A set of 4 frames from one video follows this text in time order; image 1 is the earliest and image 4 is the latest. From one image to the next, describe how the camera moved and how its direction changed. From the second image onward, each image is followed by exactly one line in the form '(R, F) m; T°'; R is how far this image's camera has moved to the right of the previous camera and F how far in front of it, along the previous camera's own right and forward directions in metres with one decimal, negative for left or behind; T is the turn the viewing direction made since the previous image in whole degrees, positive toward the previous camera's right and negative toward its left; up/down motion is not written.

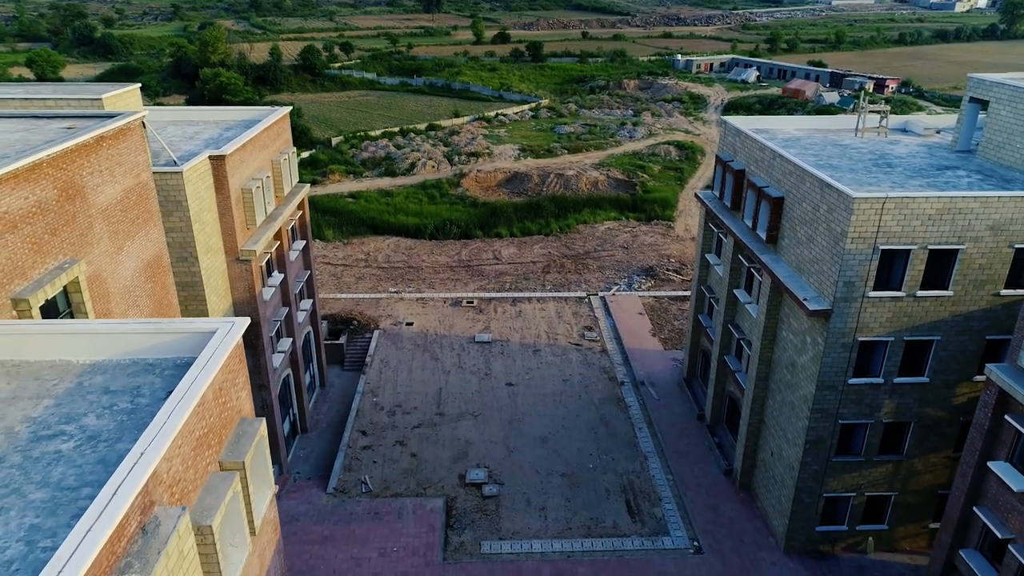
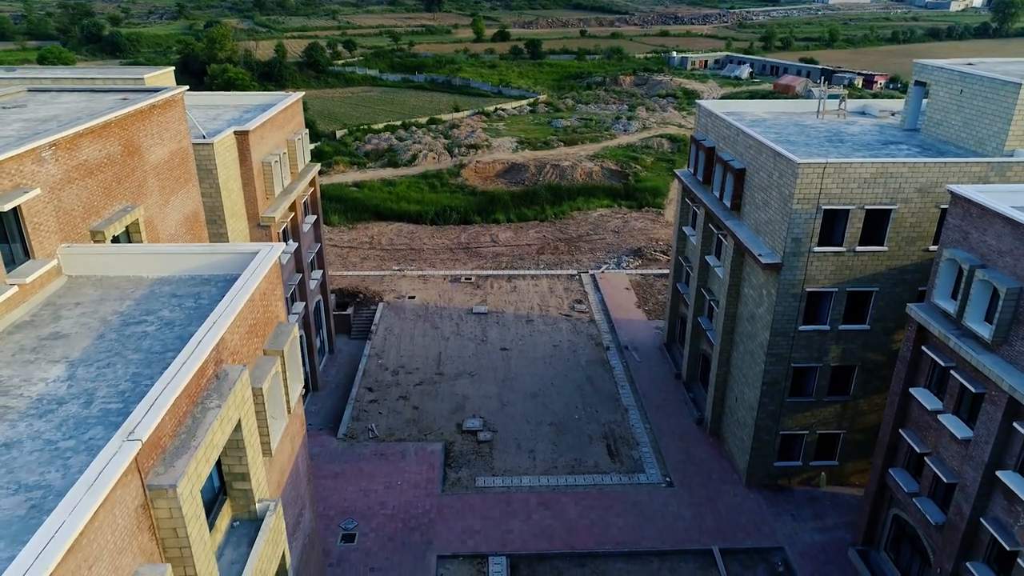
(+0.3, -2.3) m; 0°
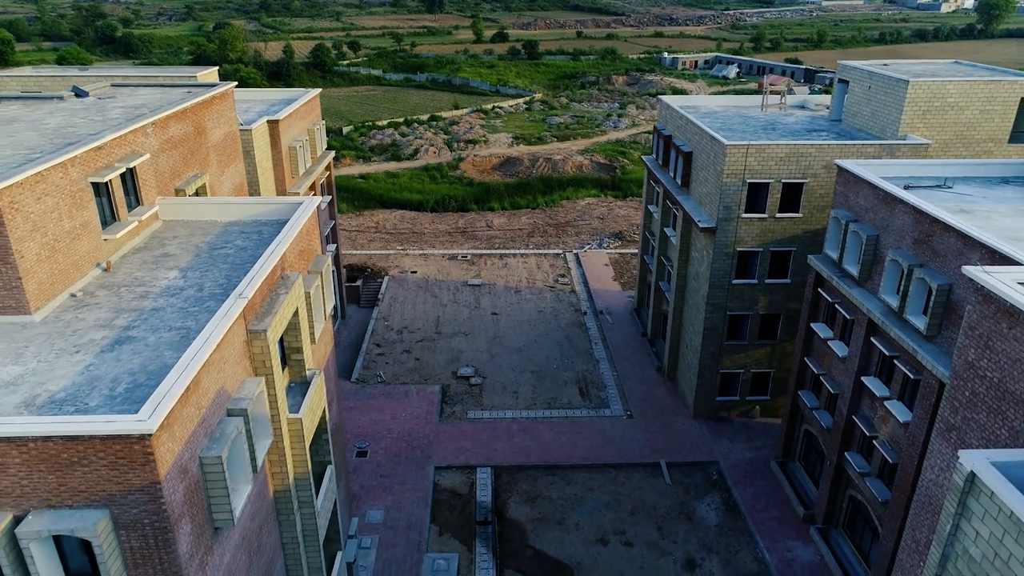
(+0.5, -4.1) m; 0°
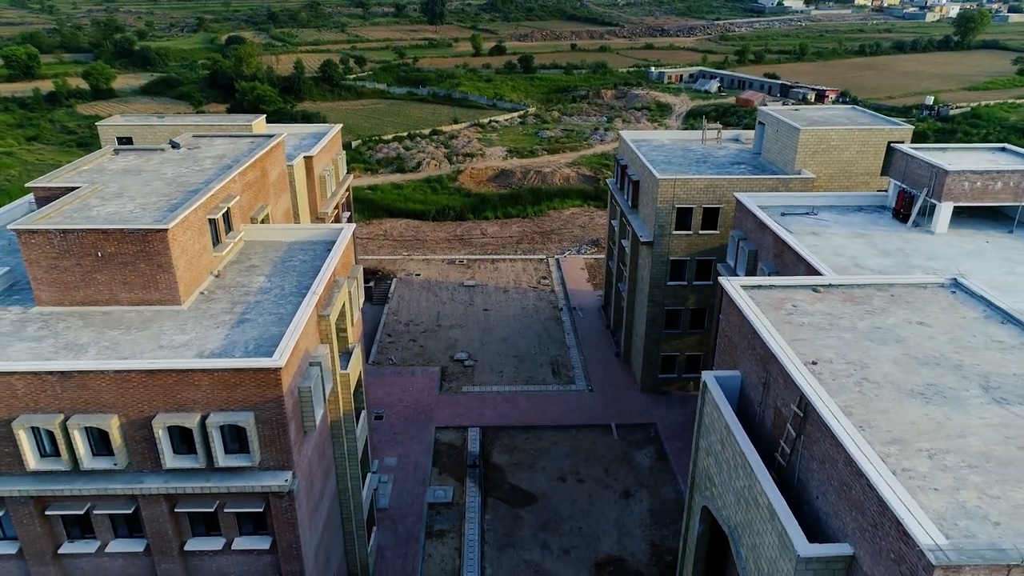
(+0.7, -6.5) m; 0°
